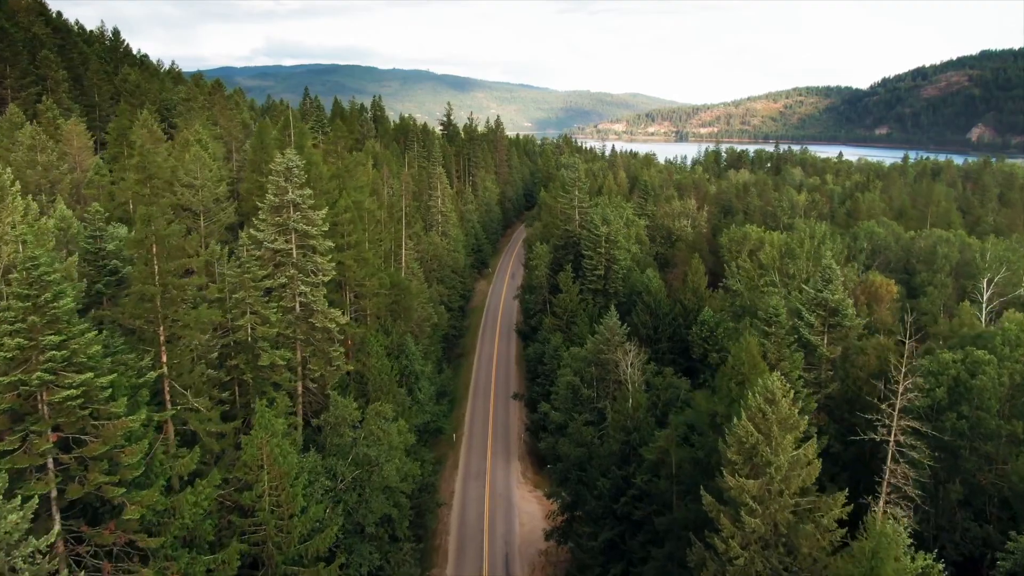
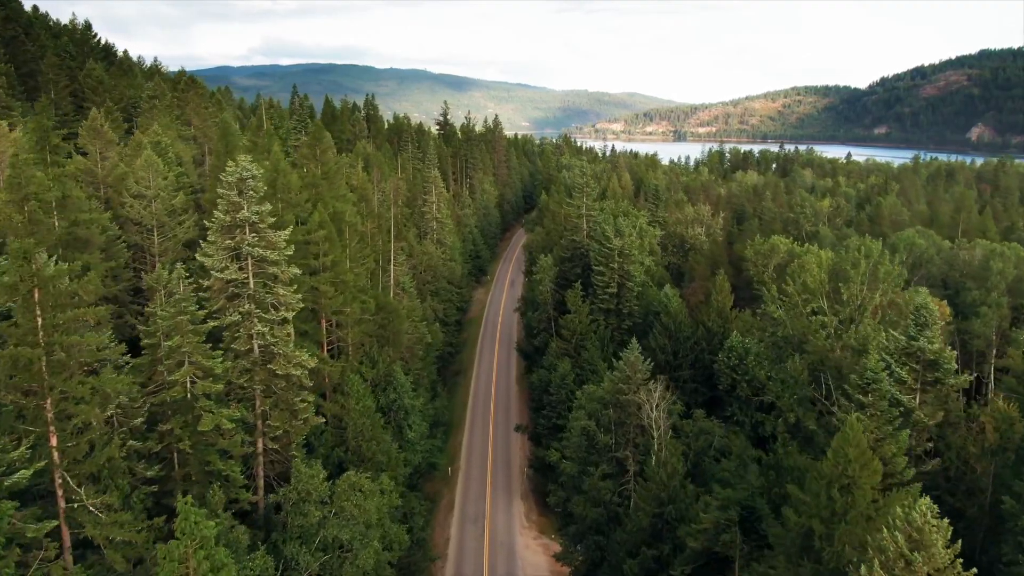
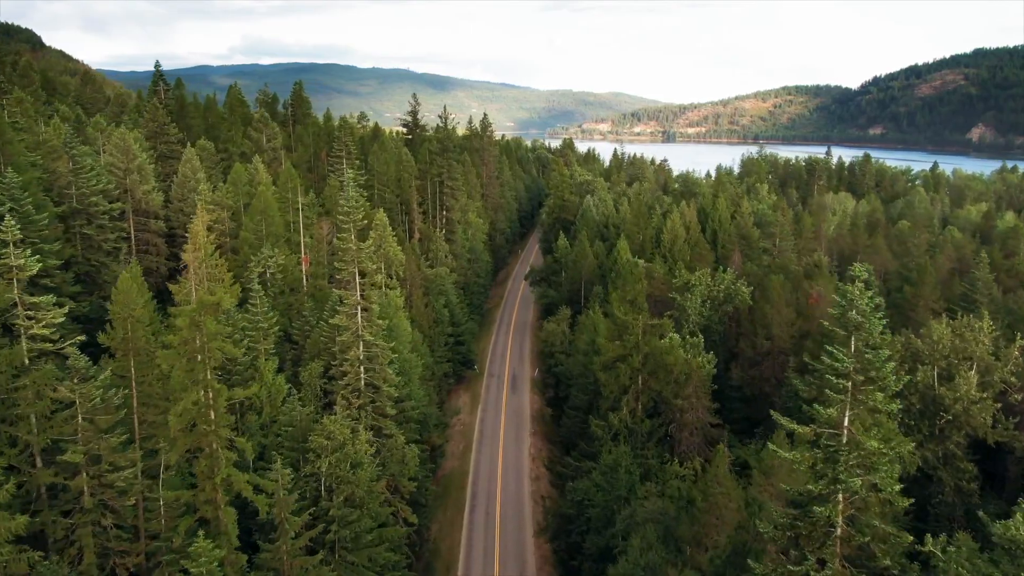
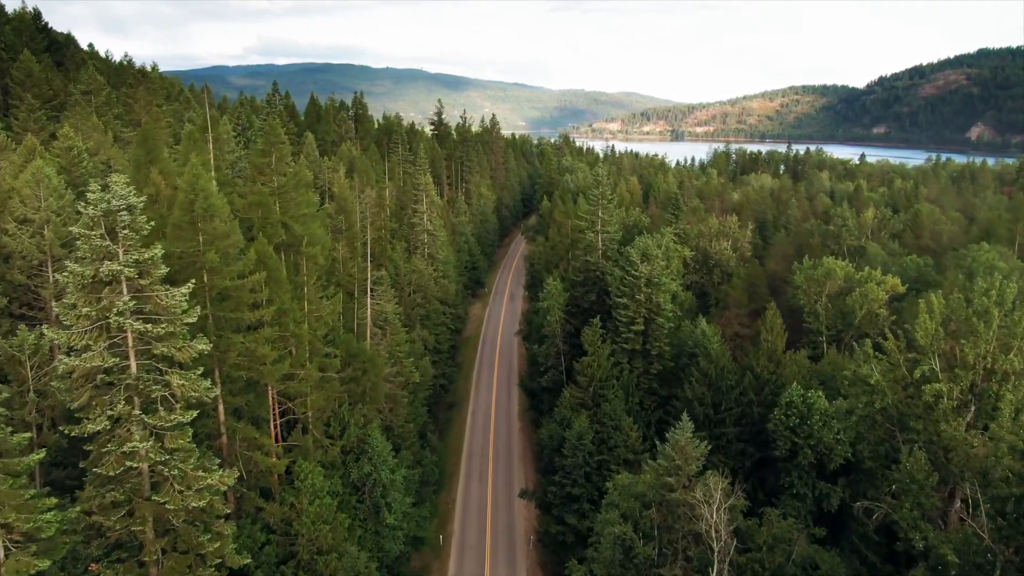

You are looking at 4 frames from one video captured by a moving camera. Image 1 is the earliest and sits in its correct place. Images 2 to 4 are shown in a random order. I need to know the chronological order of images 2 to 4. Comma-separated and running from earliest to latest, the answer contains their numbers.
2, 4, 3
